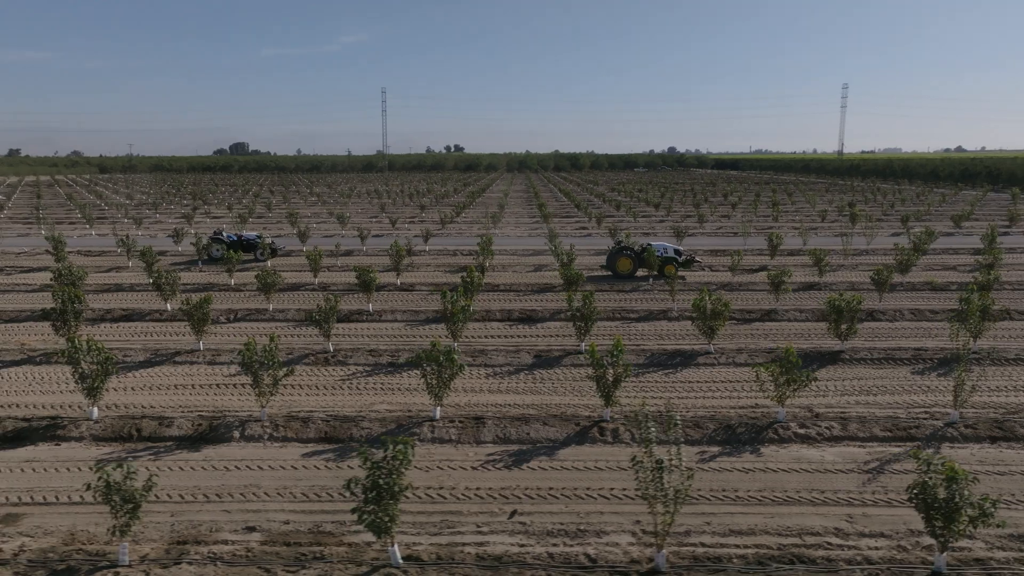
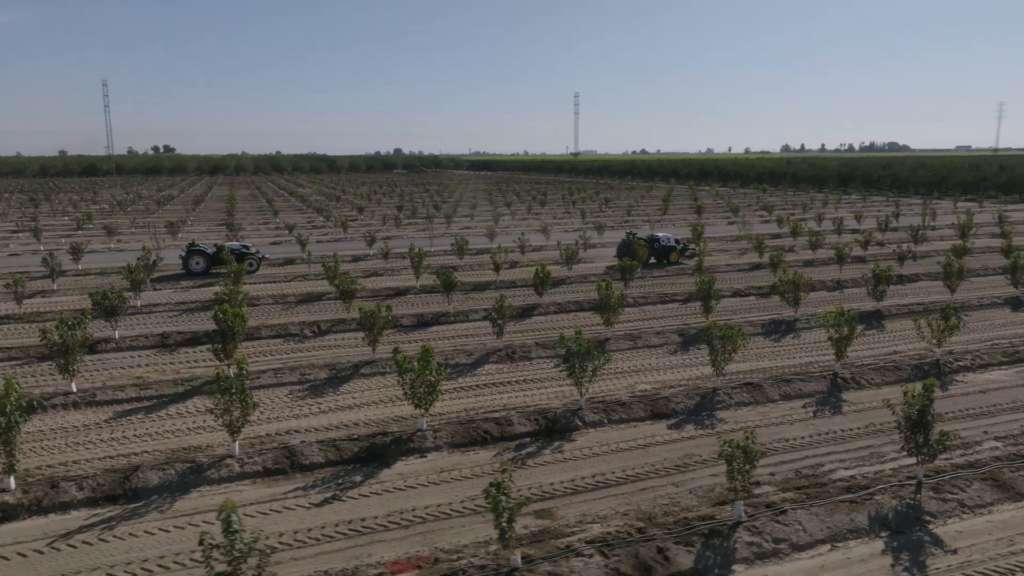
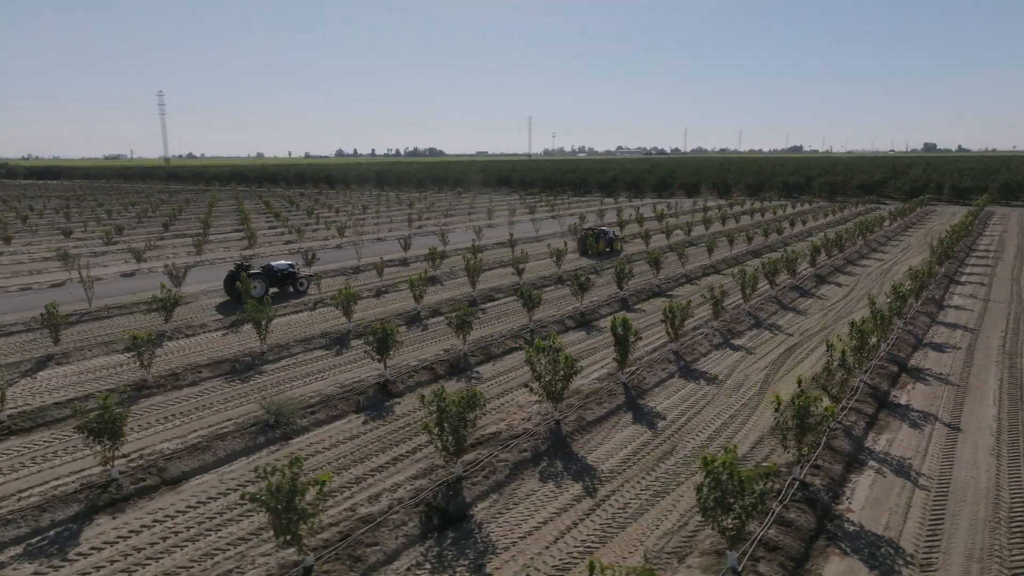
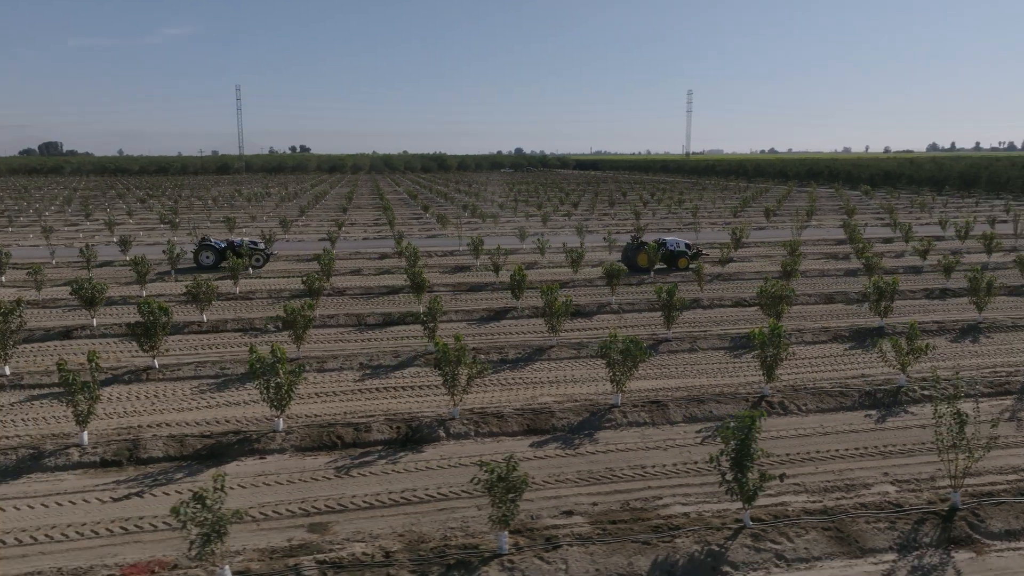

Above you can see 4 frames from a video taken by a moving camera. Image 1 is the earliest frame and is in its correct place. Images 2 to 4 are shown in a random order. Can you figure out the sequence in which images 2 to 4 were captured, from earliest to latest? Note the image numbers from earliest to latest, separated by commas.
4, 2, 3
